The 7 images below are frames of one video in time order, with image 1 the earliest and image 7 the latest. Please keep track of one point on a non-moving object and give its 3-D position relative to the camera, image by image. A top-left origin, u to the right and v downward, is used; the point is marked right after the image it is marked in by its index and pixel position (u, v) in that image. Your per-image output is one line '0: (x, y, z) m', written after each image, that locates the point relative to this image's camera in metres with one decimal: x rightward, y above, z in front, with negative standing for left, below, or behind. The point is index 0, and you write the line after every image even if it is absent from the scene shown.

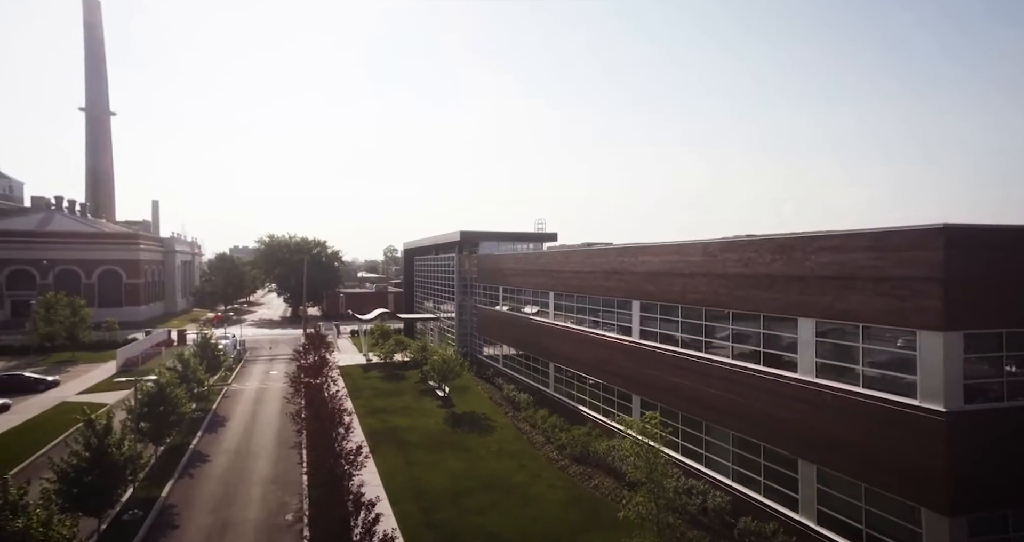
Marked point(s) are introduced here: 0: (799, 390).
0: (+4.7, -2.0, +10.1) m
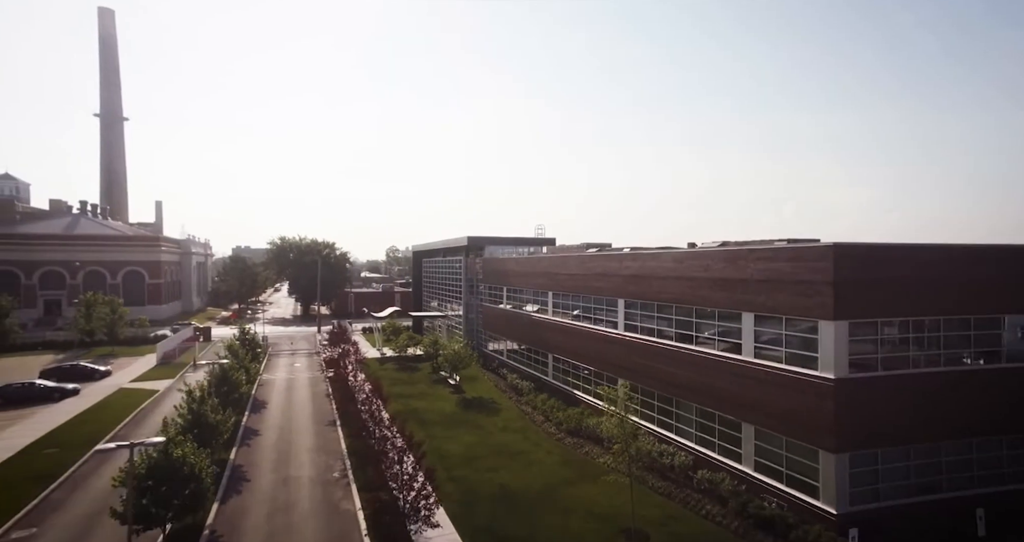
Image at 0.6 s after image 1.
0: (+4.8, -2.1, +13.0) m
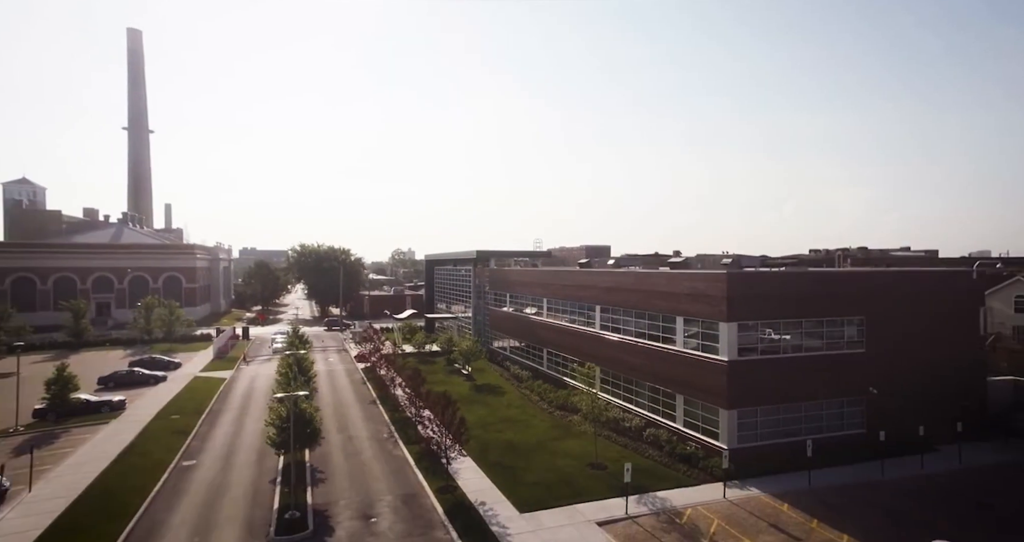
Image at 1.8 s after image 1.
0: (+4.9, -2.6, +18.6) m
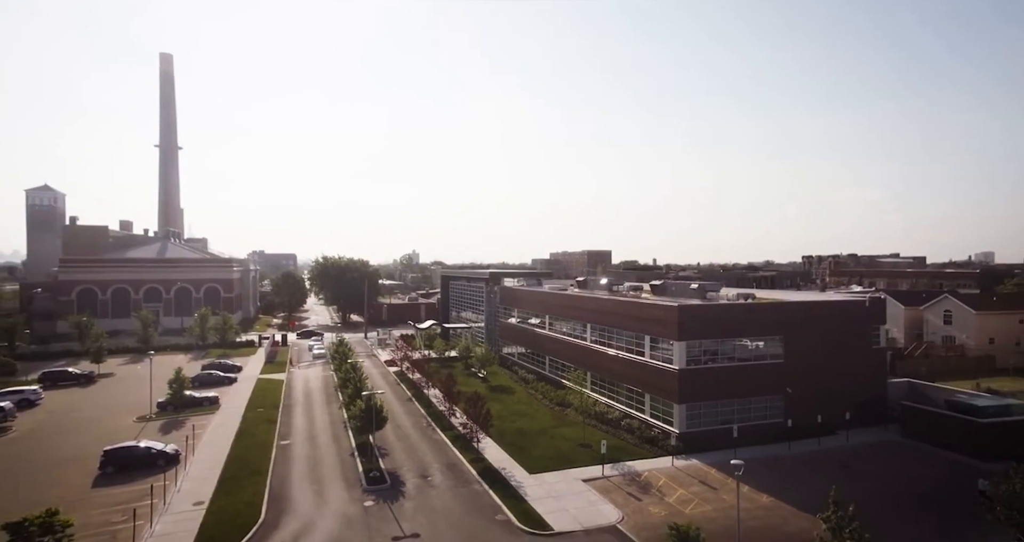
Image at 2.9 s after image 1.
0: (+5.3, -3.8, +24.9) m
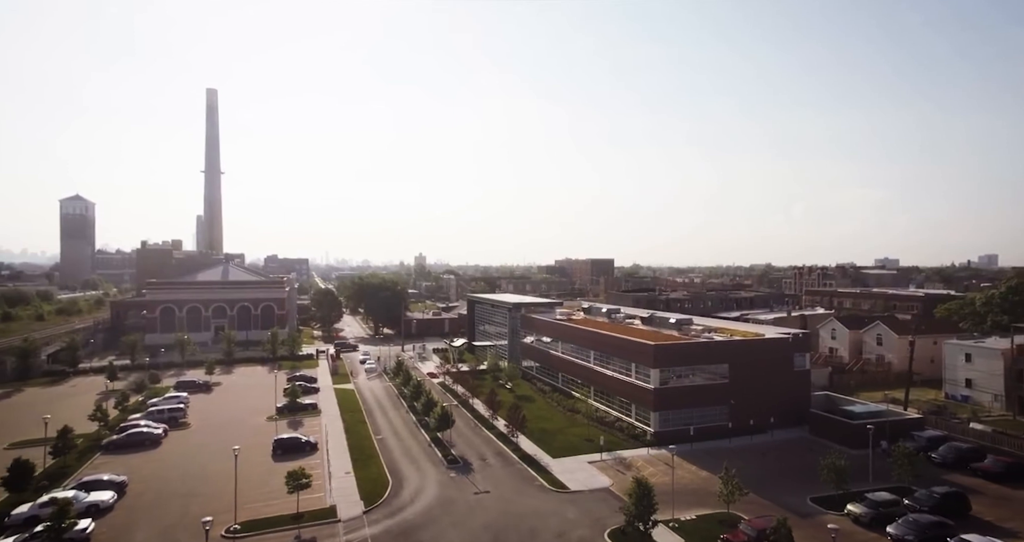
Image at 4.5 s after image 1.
0: (+6.8, -6.4, +35.0) m
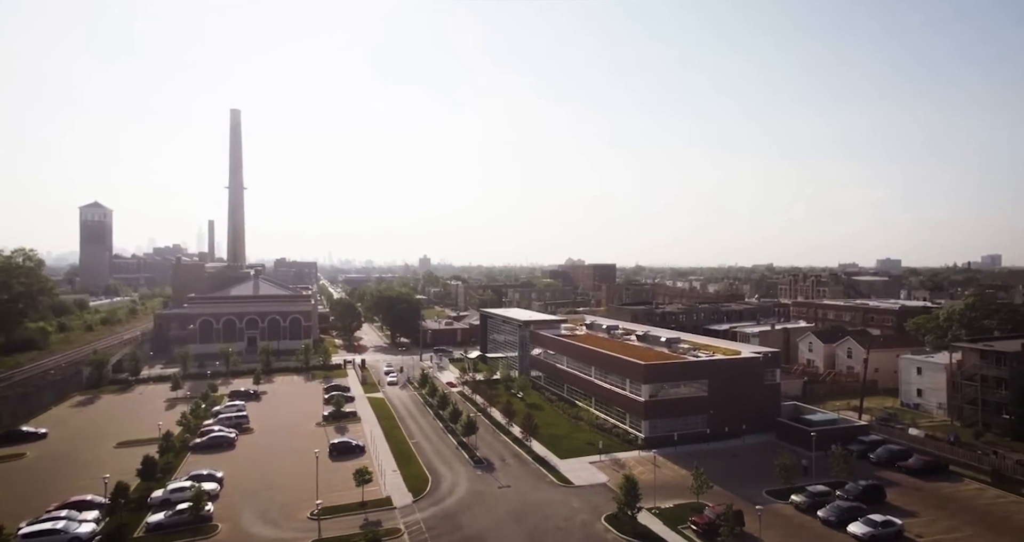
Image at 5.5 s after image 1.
0: (+7.6, -8.3, +41.3) m
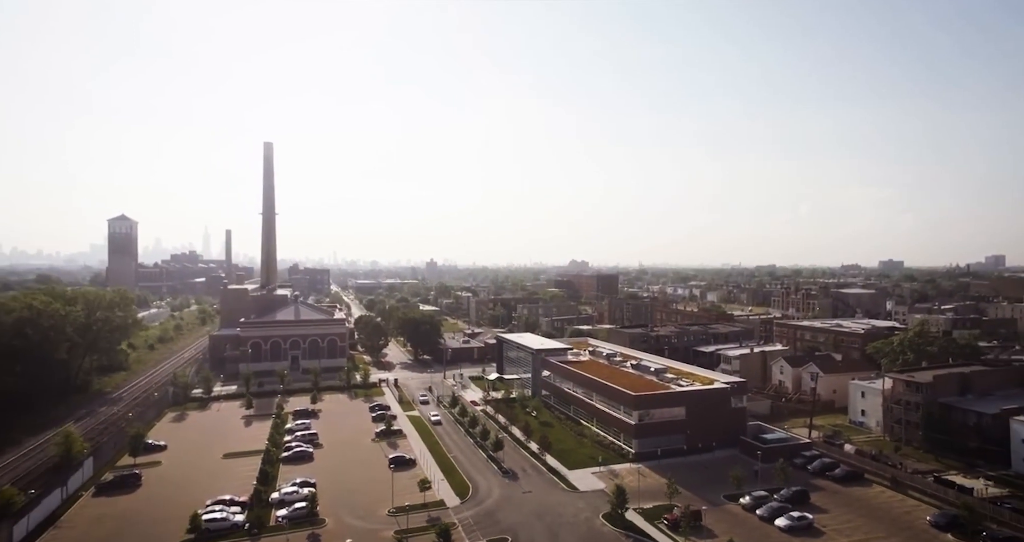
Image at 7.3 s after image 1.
0: (+9.1, -12.3, +51.6) m
